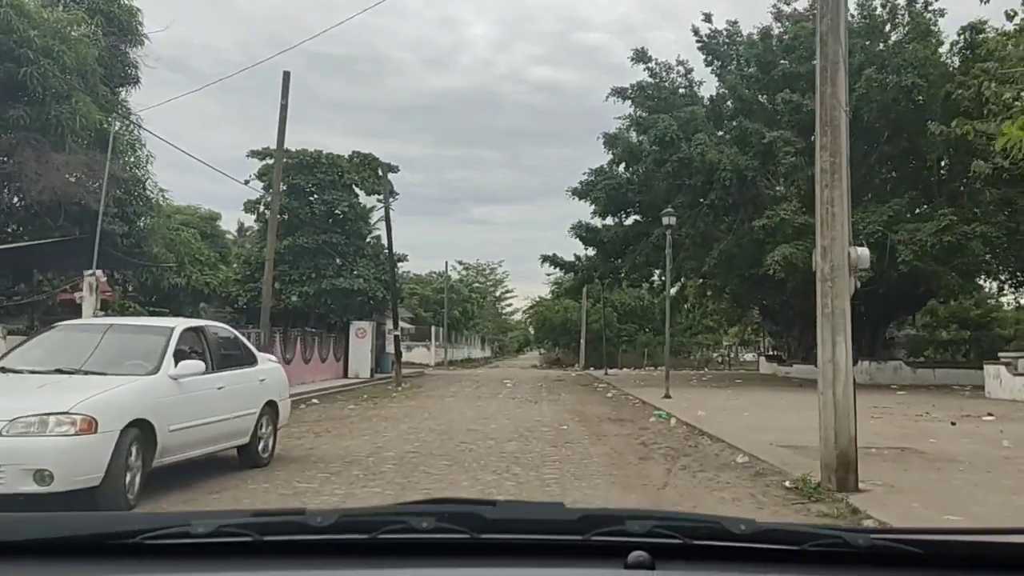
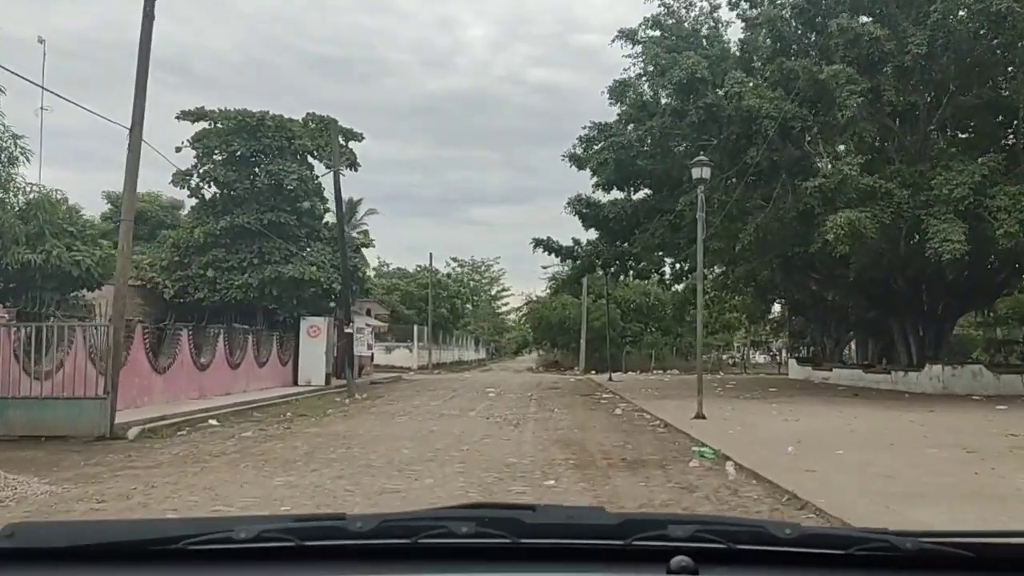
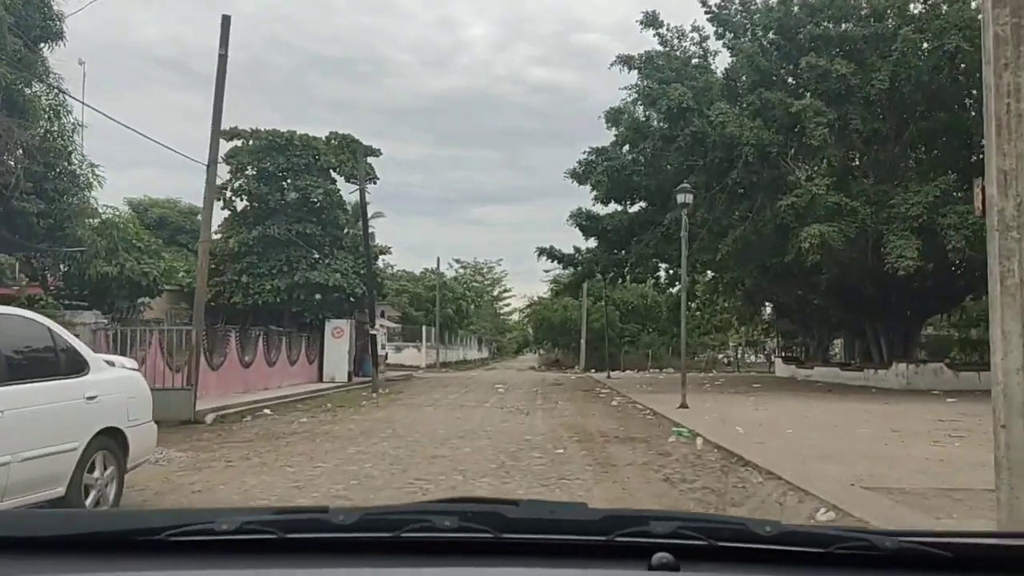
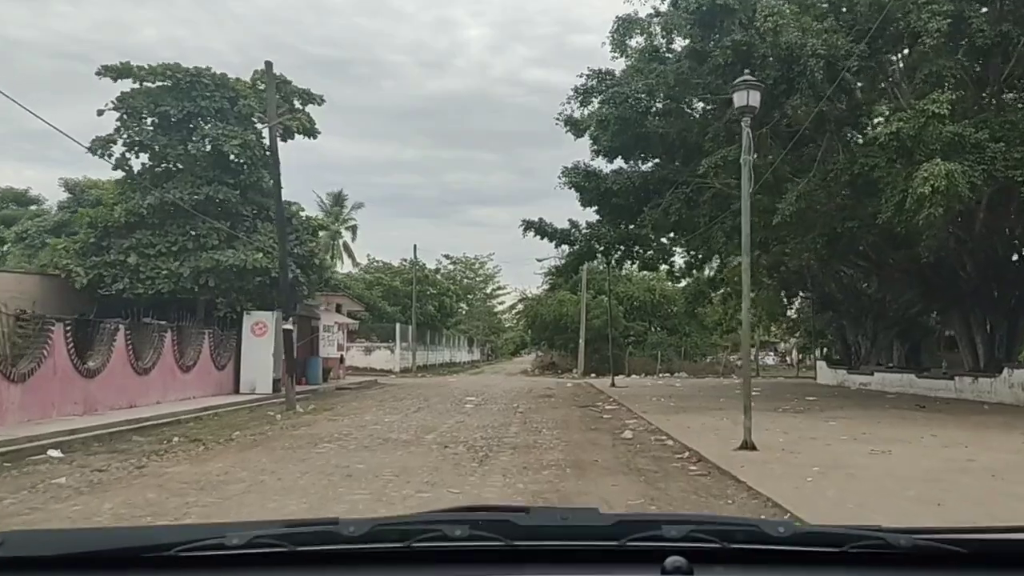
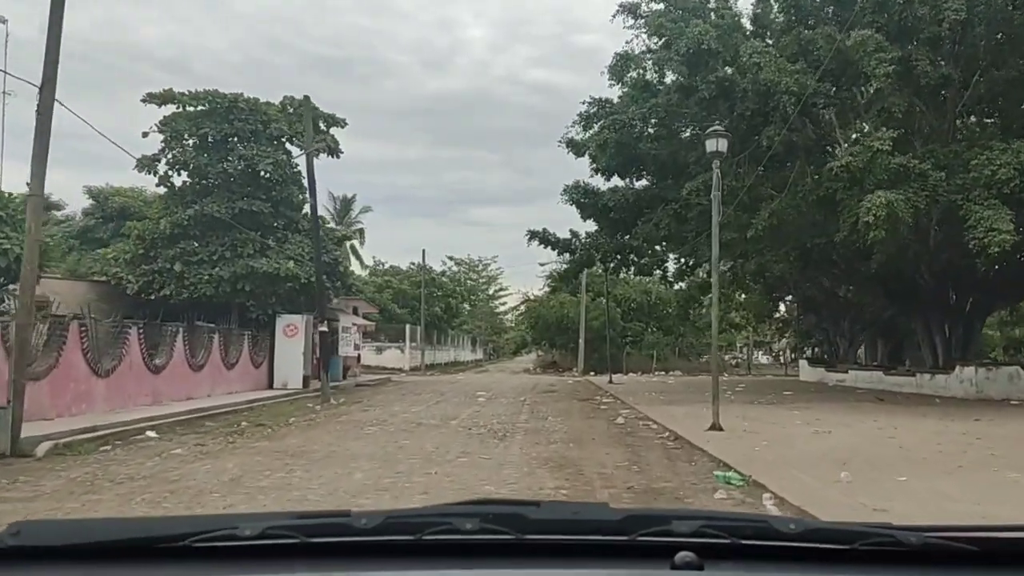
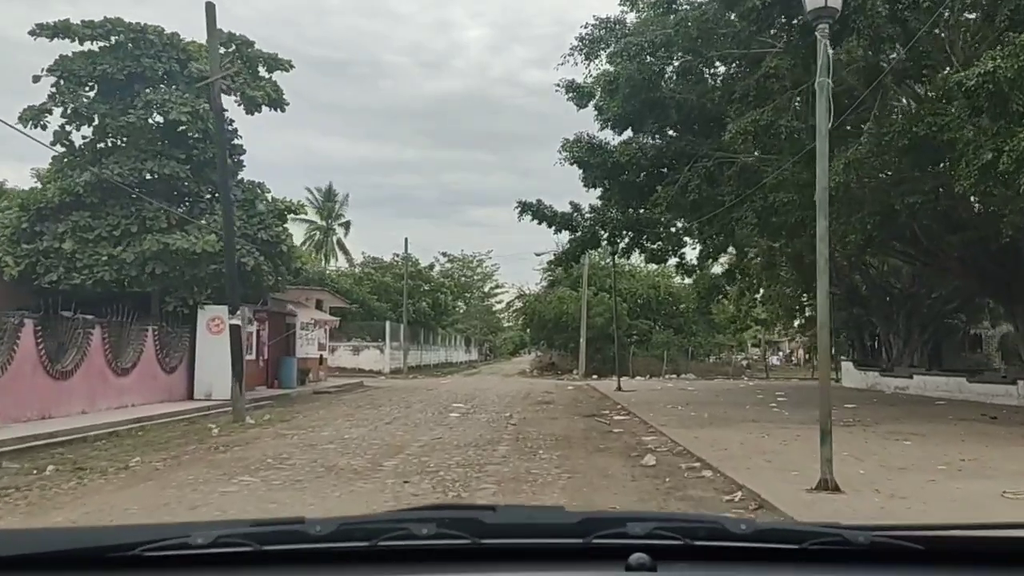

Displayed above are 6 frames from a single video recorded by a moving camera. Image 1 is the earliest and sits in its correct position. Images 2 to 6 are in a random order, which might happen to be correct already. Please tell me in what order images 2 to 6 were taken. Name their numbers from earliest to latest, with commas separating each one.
3, 2, 5, 4, 6
